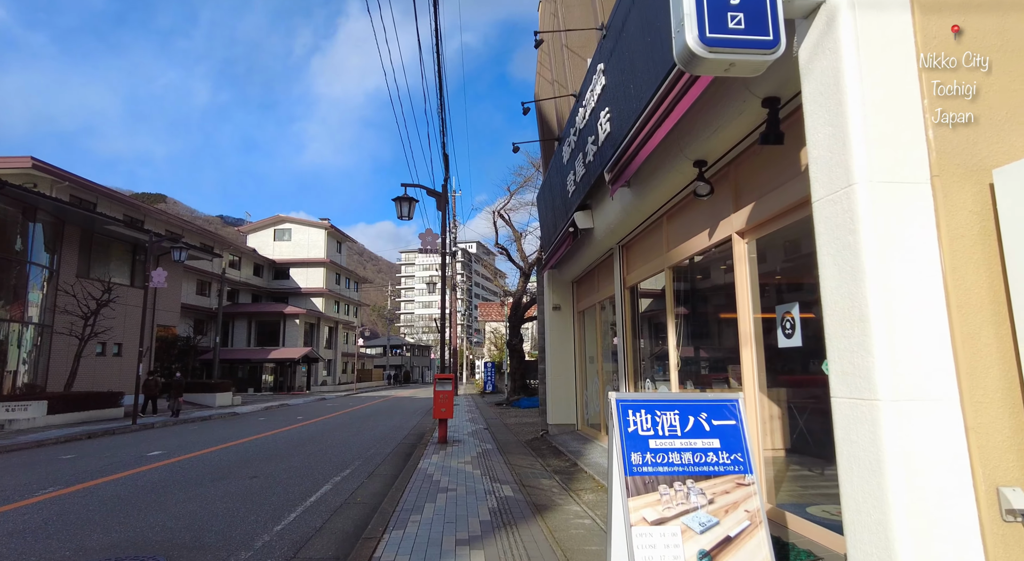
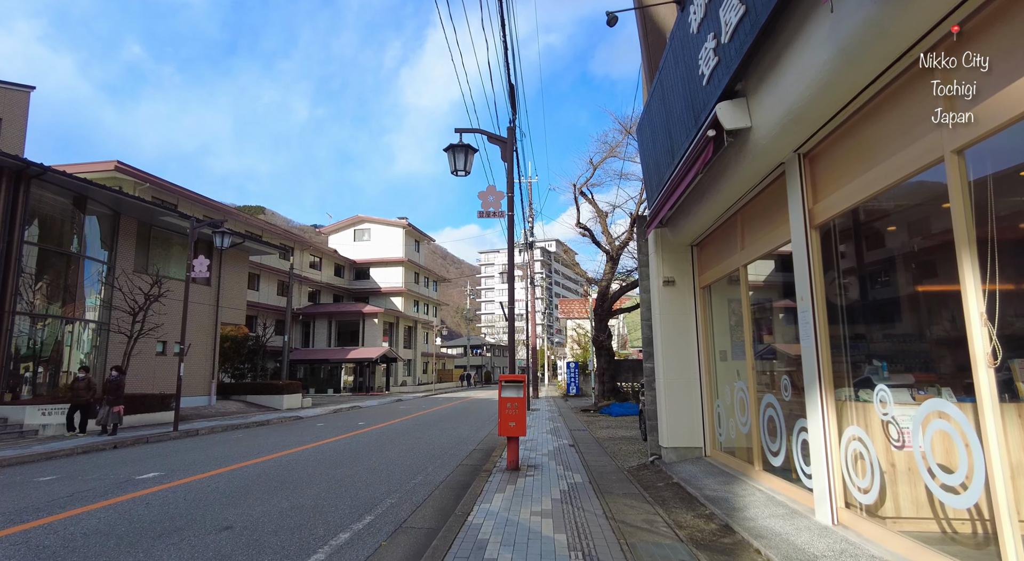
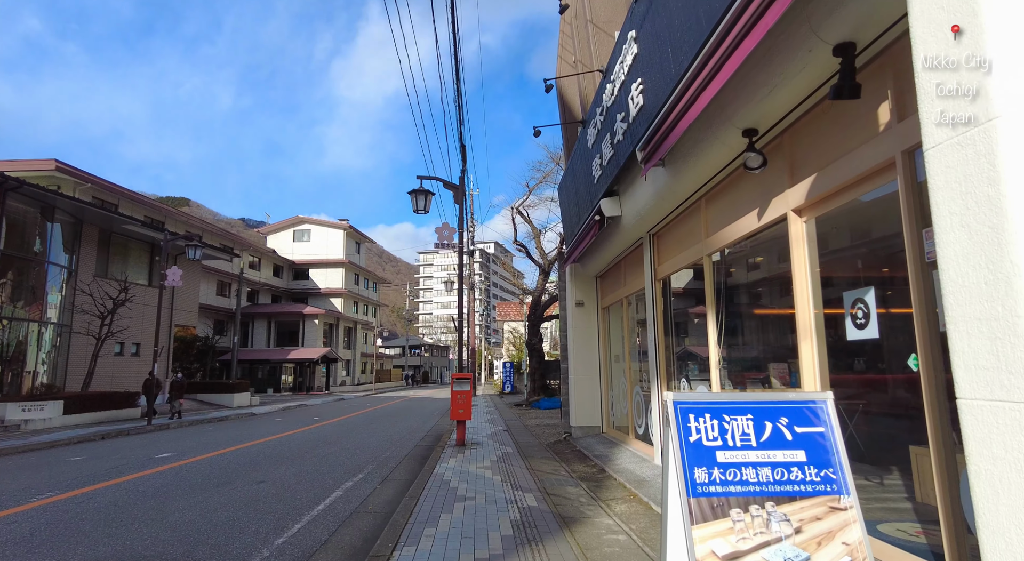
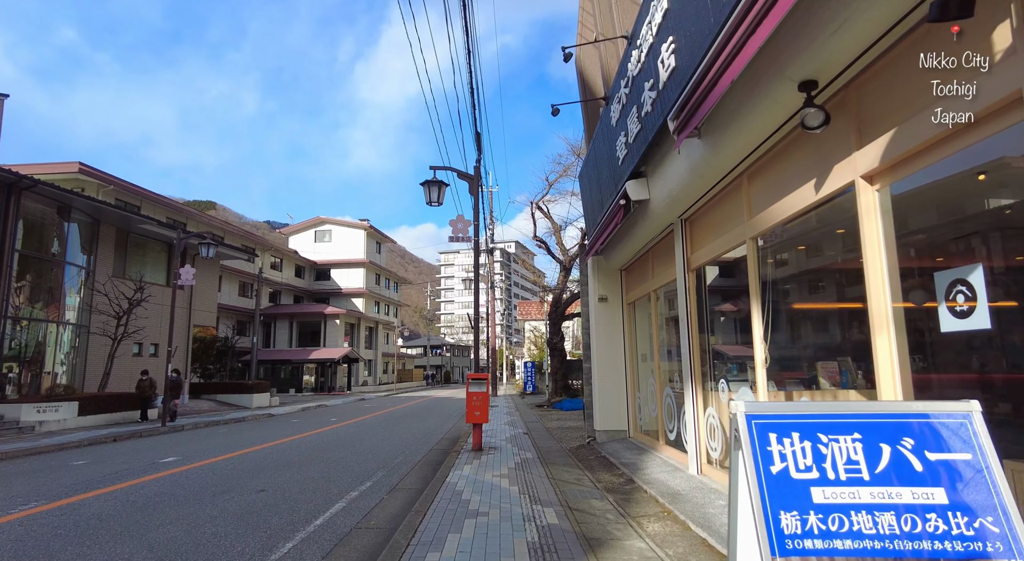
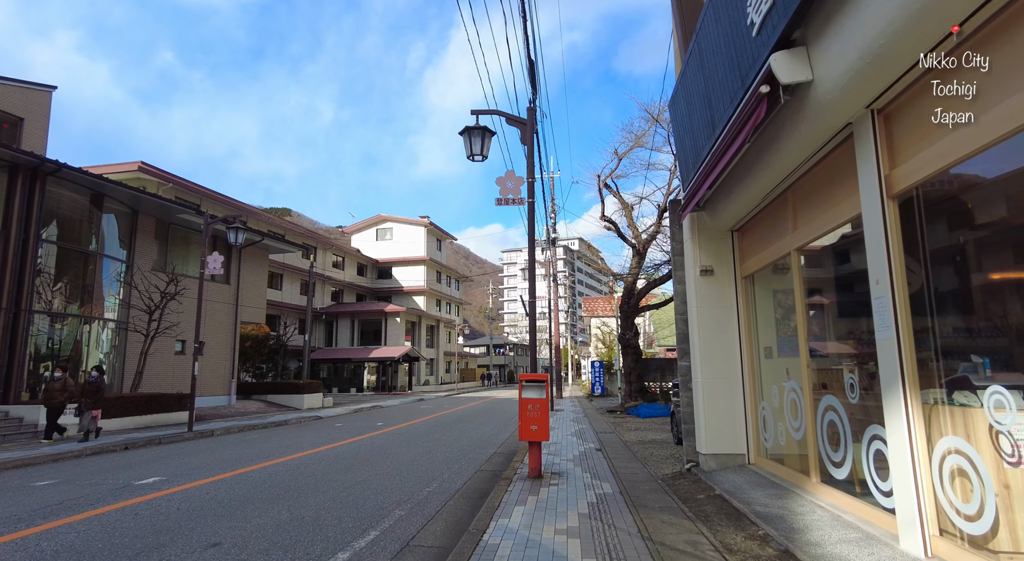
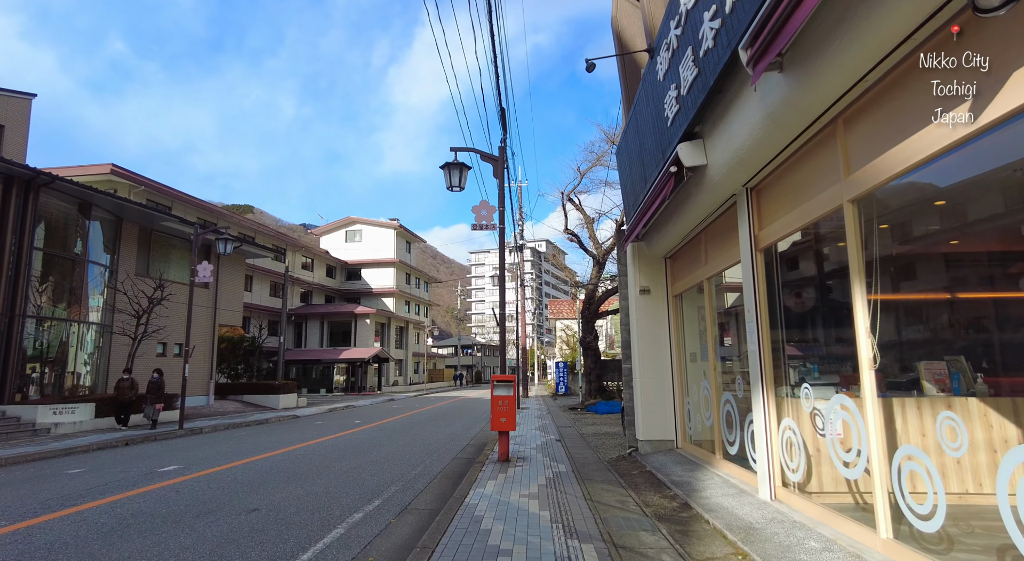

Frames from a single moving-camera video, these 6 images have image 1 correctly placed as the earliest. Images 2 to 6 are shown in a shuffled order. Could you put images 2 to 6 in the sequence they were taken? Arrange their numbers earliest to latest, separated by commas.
3, 4, 6, 2, 5
